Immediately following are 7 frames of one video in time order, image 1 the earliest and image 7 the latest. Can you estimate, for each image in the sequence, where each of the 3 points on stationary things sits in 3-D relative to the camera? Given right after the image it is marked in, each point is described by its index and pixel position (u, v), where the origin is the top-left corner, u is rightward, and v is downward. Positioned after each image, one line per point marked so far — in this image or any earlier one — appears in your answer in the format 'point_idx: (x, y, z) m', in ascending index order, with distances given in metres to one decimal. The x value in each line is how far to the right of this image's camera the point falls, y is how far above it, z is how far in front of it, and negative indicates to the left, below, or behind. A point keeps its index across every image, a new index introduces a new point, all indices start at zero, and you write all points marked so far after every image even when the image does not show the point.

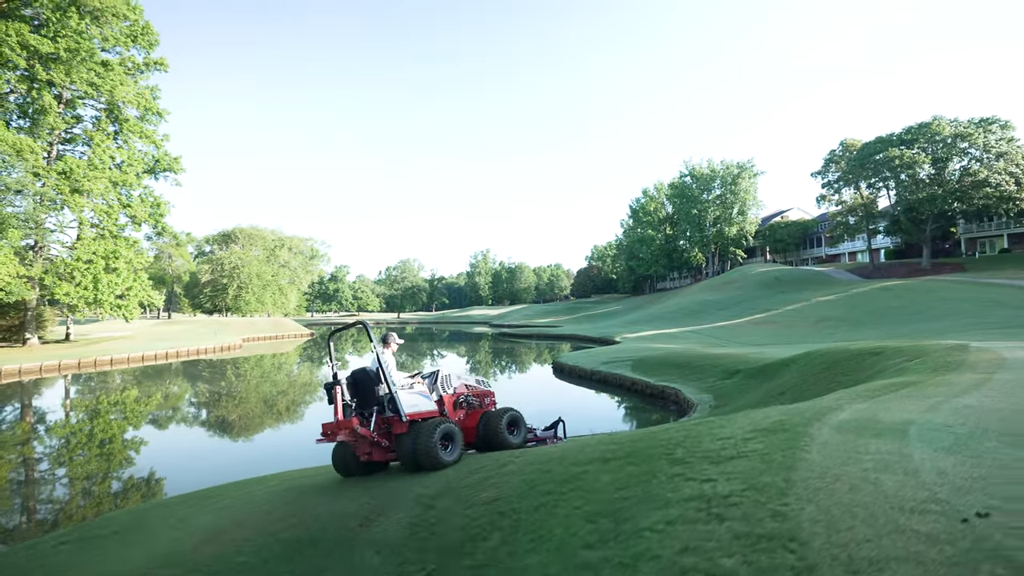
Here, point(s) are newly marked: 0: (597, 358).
0: (+2.5, -2.3, +18.1) m
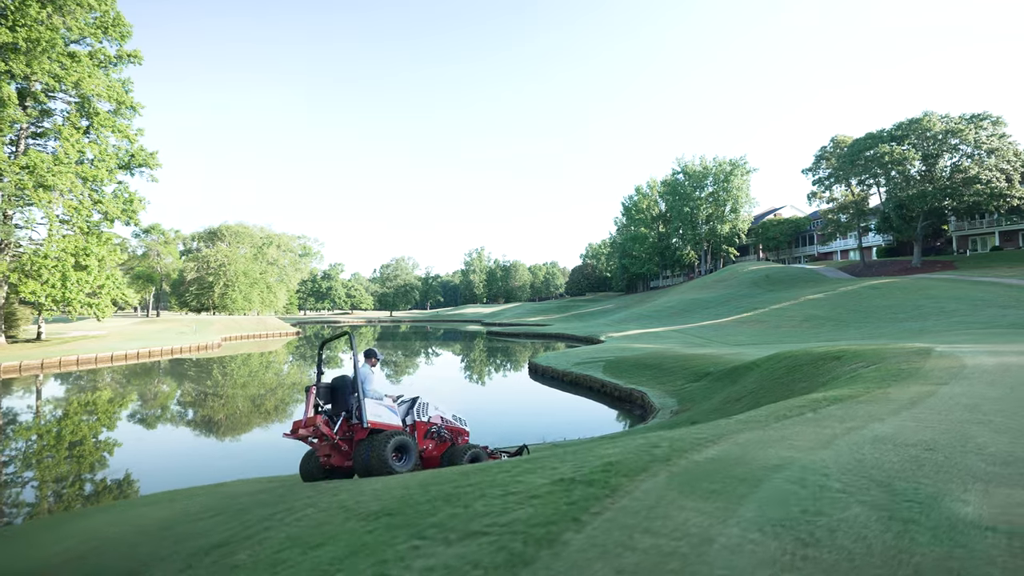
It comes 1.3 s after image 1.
0: (+1.7, -2.3, +17.6) m
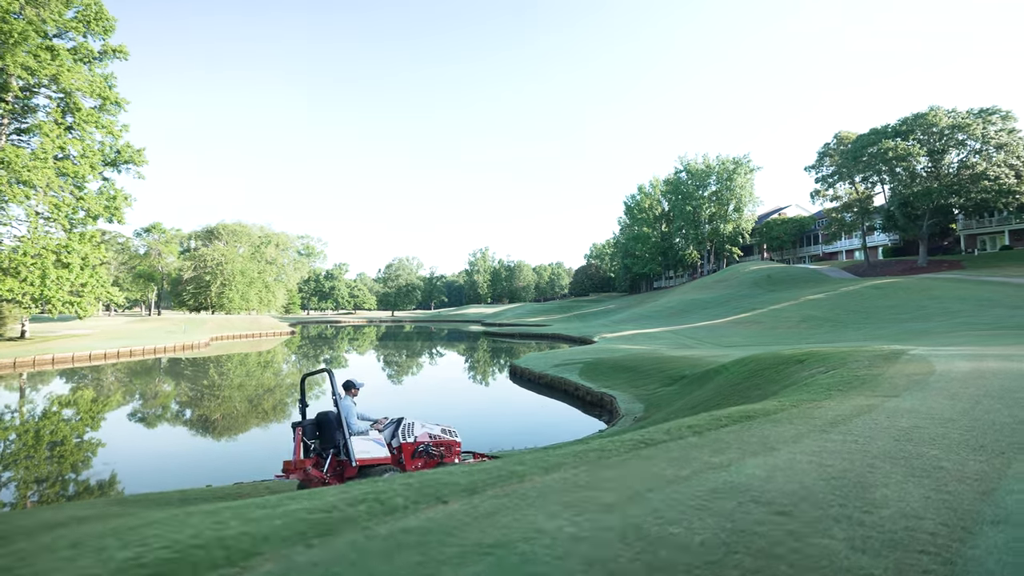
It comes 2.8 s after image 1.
0: (+1.1, -2.2, +16.9) m
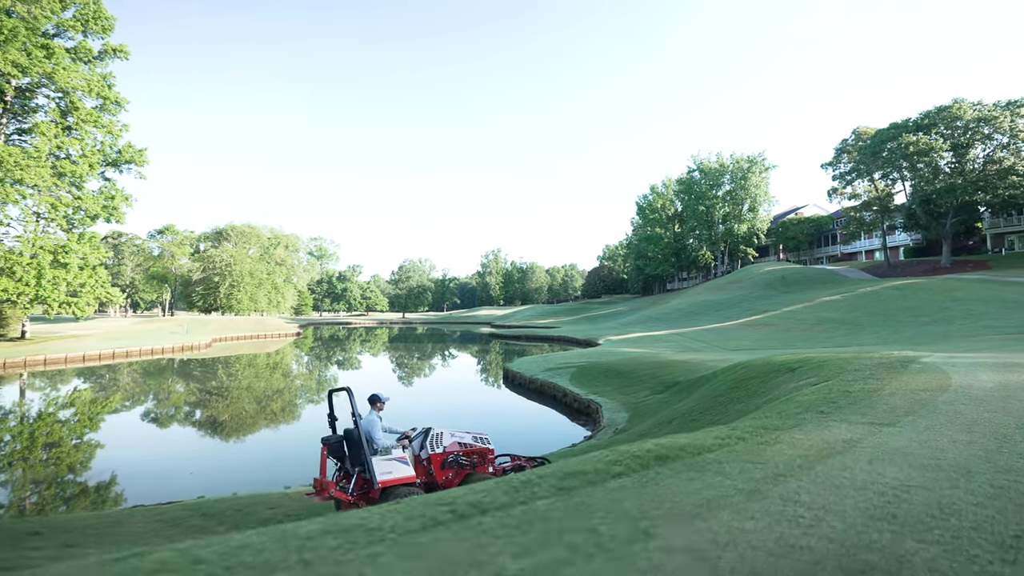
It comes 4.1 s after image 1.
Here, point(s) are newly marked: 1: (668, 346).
0: (+0.9, -2.2, +16.2) m
1: (+5.5, -2.1, +19.5) m
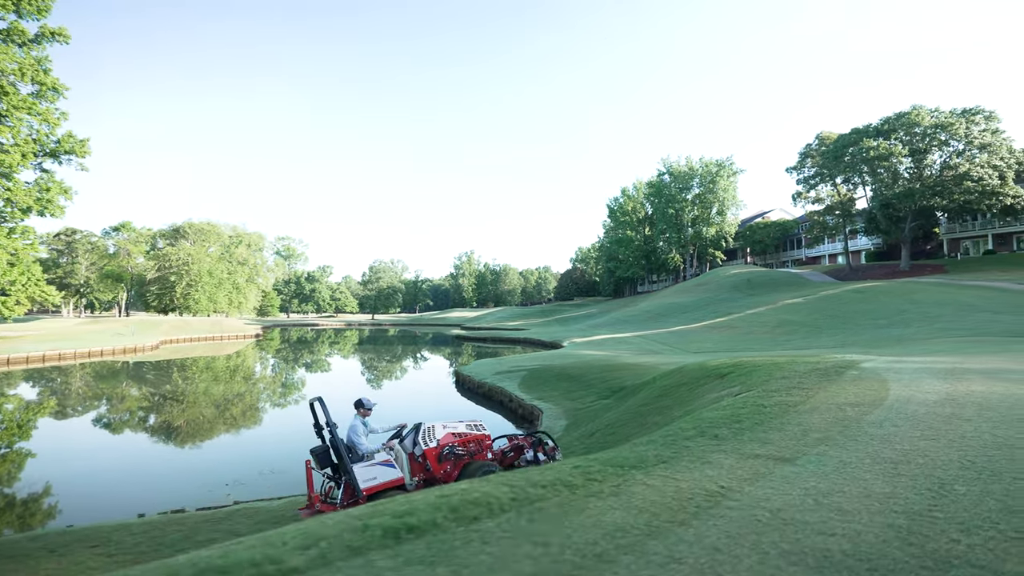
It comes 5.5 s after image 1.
0: (-0.4, -2.2, +15.6) m
1: (+4.1, -2.1, +19.1) m
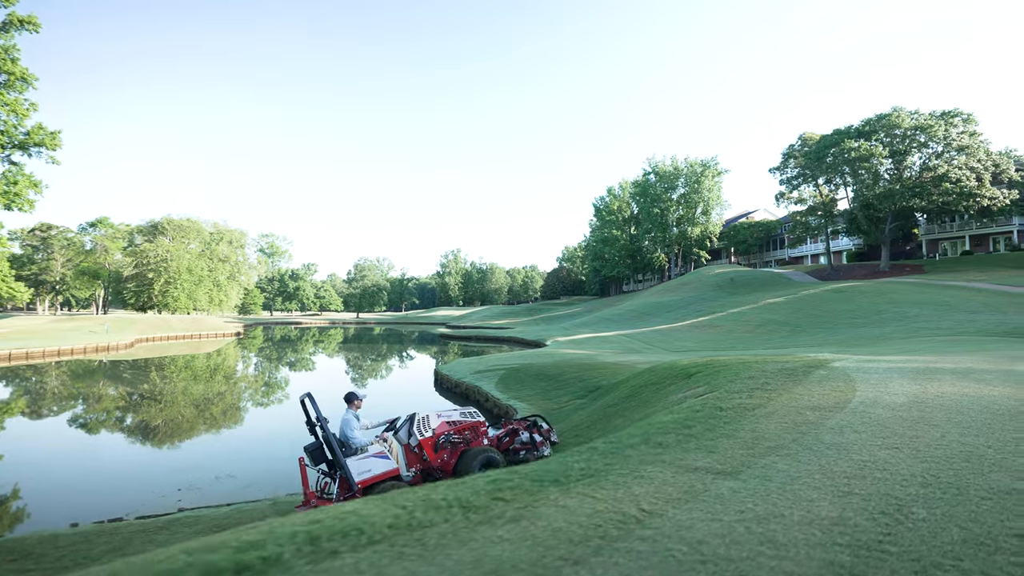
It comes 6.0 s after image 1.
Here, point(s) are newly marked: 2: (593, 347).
0: (-0.9, -2.2, +15.4) m
1: (+3.4, -2.1, +19.0) m
2: (+2.9, -2.1, +19.4) m
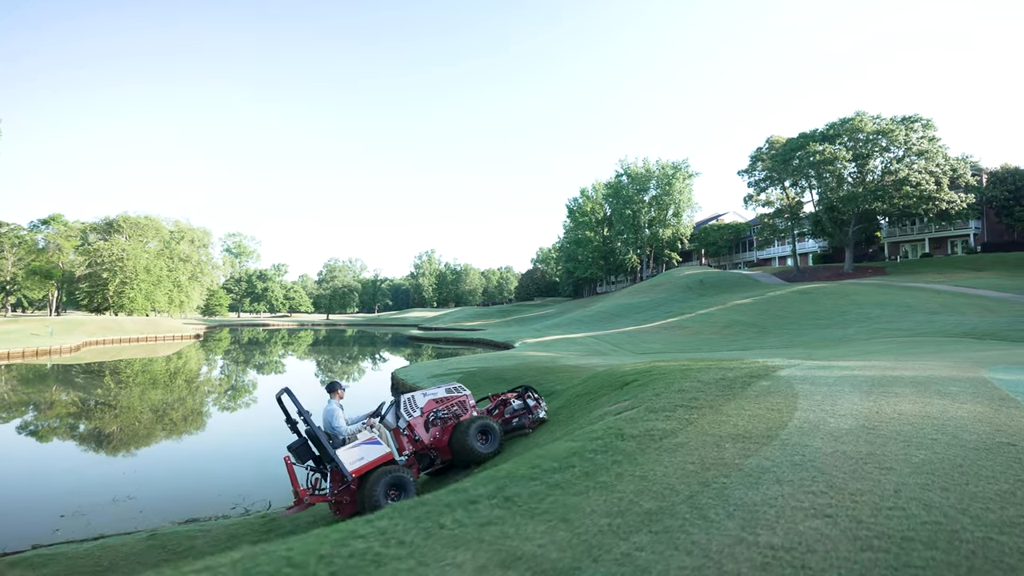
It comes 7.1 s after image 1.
0: (-2.0, -2.2, +14.8) m
1: (+2.2, -2.1, +18.6) m
2: (+1.7, -2.1, +19.0) m
